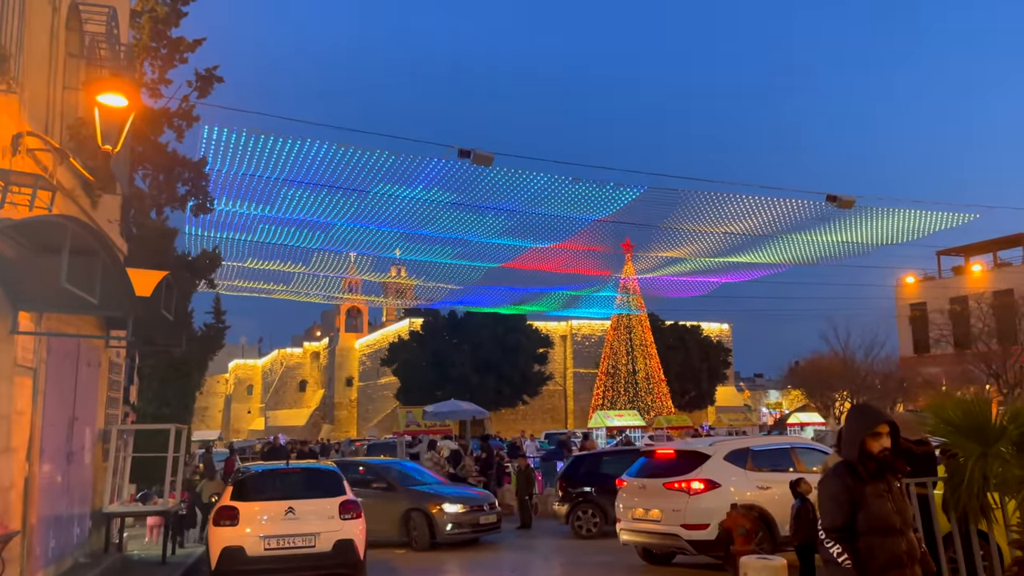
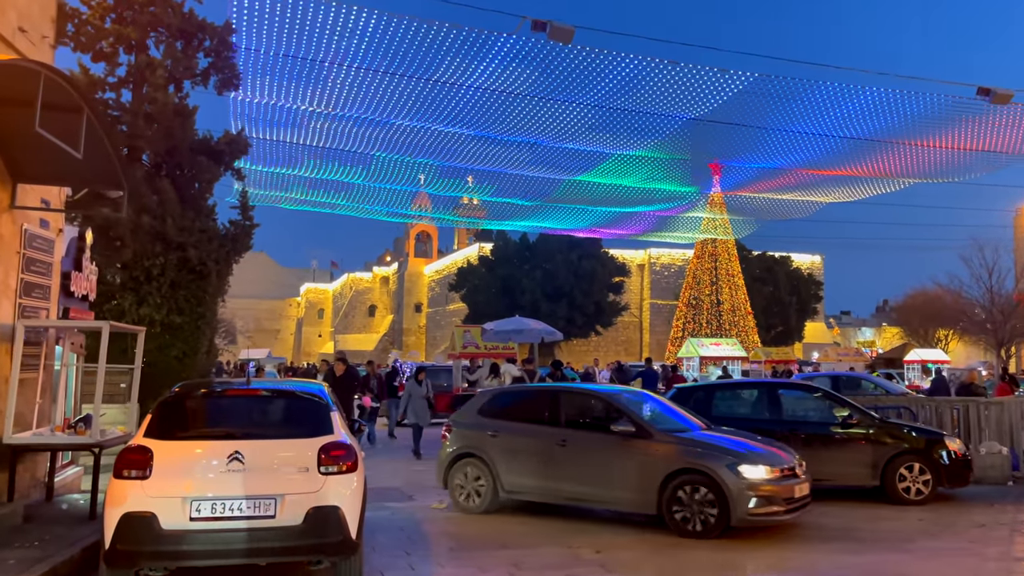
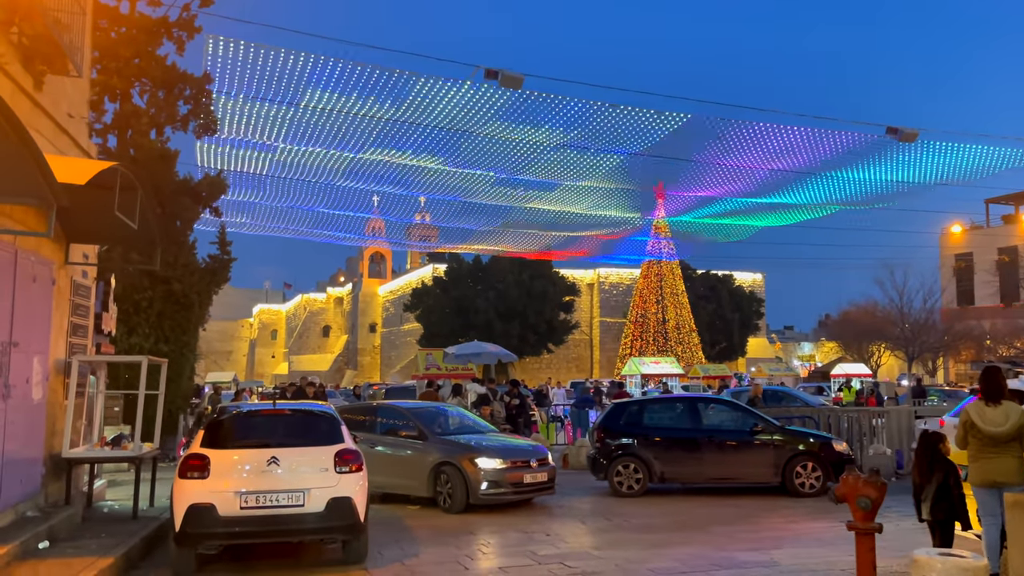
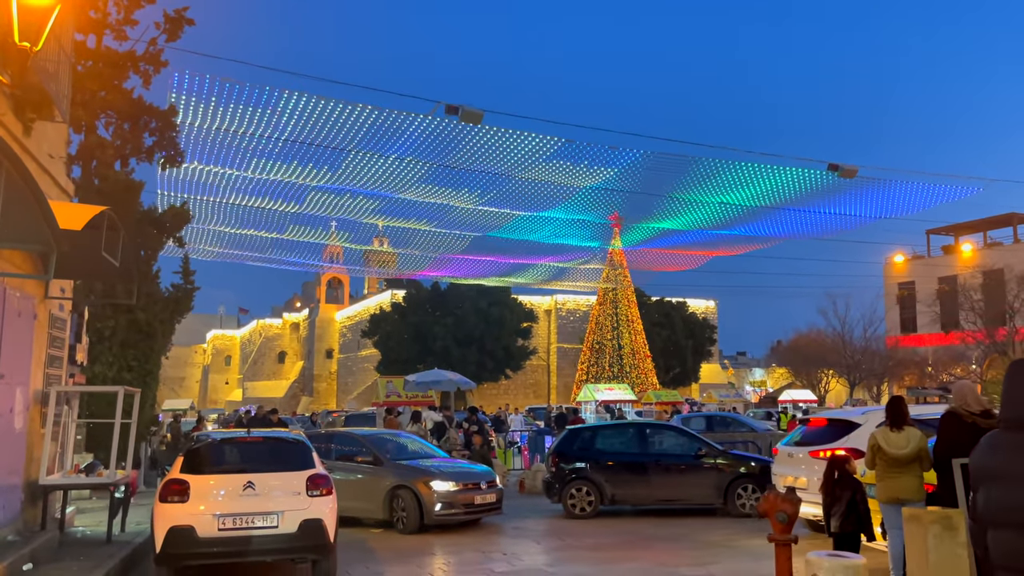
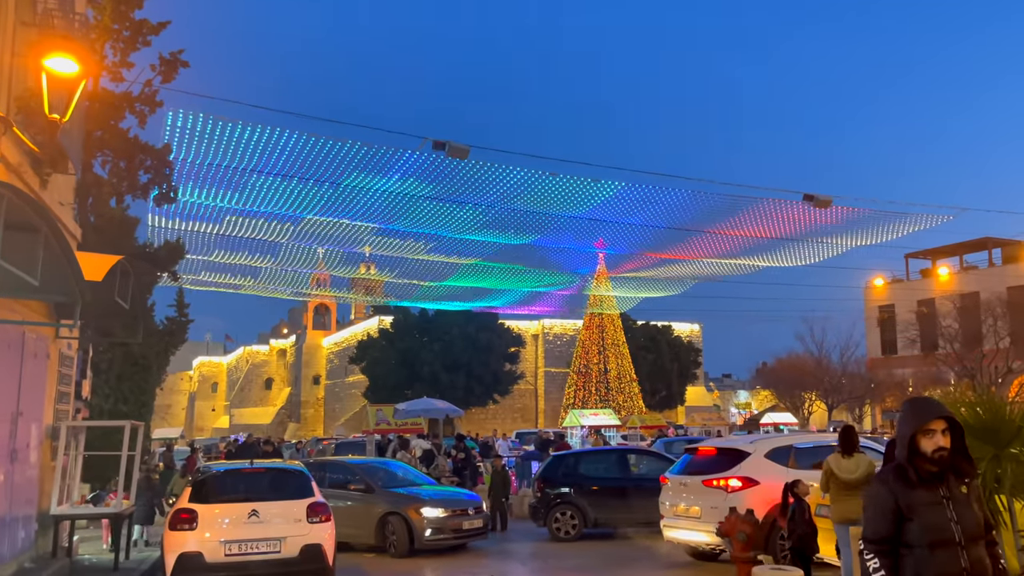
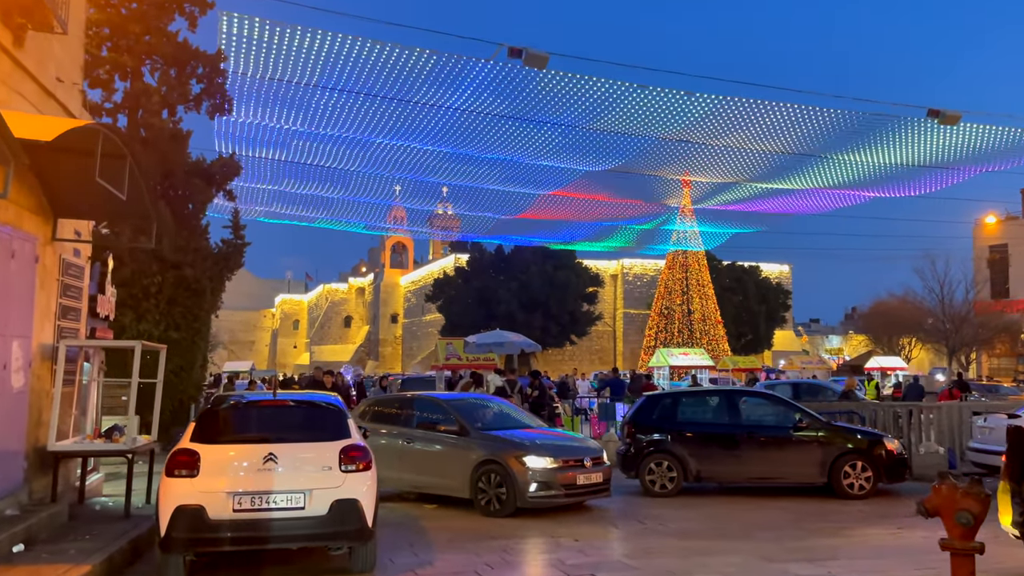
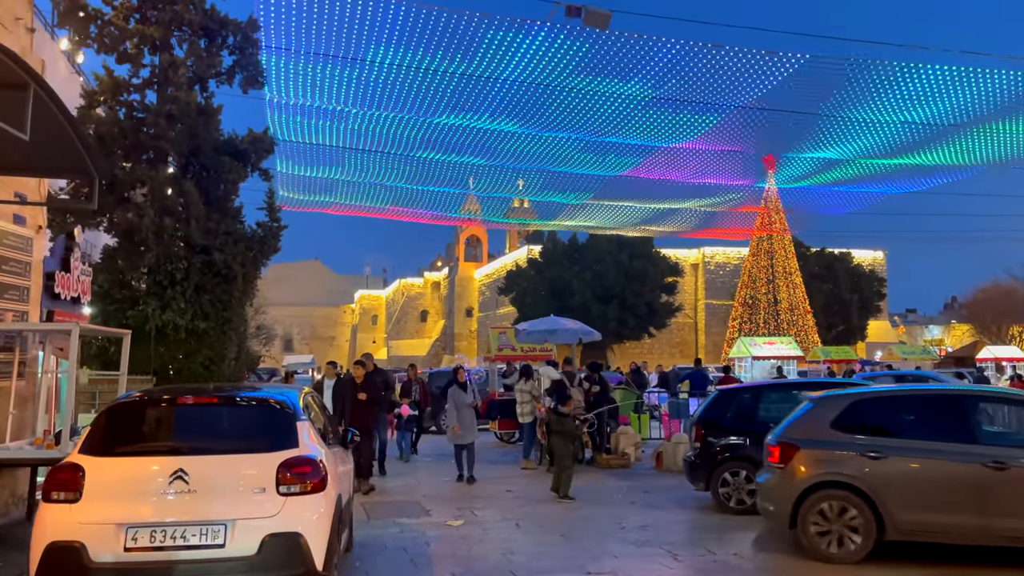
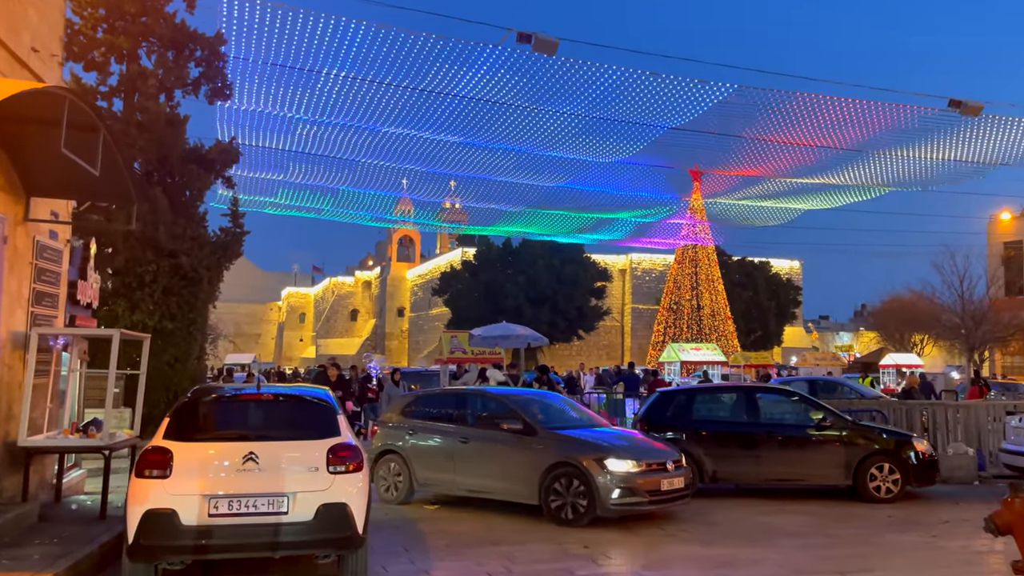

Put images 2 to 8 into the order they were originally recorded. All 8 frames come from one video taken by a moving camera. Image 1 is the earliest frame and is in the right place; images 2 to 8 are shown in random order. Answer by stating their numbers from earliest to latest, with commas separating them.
5, 4, 3, 6, 8, 2, 7
